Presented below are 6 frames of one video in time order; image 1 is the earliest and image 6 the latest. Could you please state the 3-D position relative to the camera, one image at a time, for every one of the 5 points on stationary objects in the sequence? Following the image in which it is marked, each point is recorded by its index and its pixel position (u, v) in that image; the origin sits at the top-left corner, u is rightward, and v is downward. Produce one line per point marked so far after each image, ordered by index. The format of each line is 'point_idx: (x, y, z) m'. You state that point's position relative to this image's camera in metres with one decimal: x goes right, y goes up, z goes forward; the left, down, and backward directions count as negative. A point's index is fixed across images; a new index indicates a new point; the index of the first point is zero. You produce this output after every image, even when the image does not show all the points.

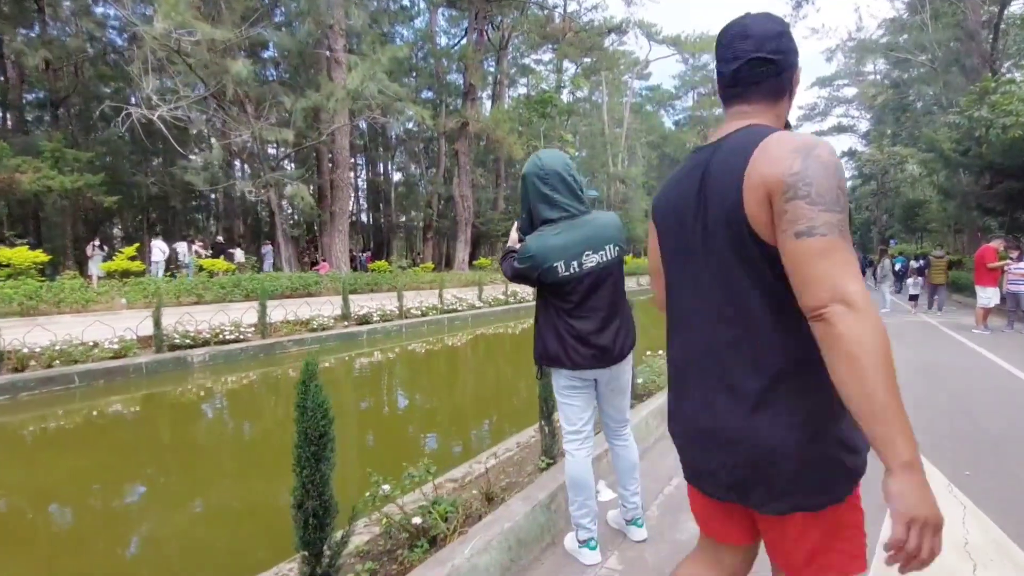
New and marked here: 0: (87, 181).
0: (-9.5, +2.4, +14.2) m
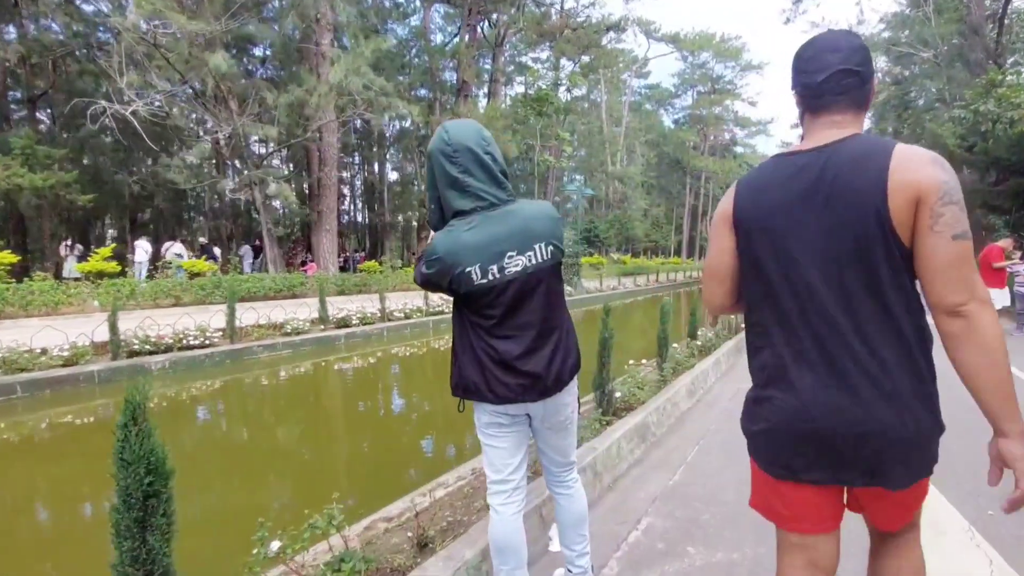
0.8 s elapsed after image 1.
0: (-9.7, +2.3, +13.7) m
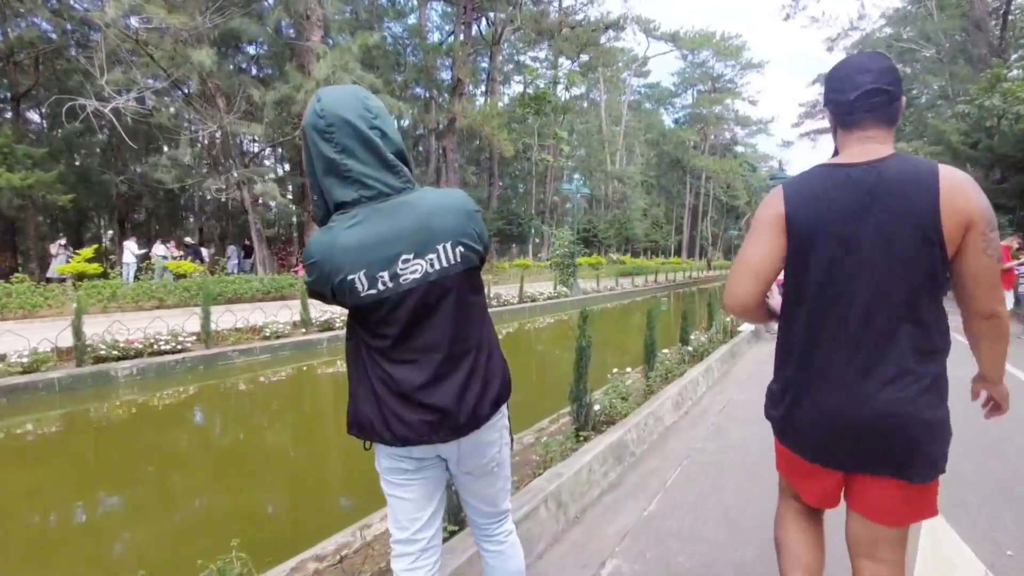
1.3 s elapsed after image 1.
0: (-9.9, +2.3, +13.4) m
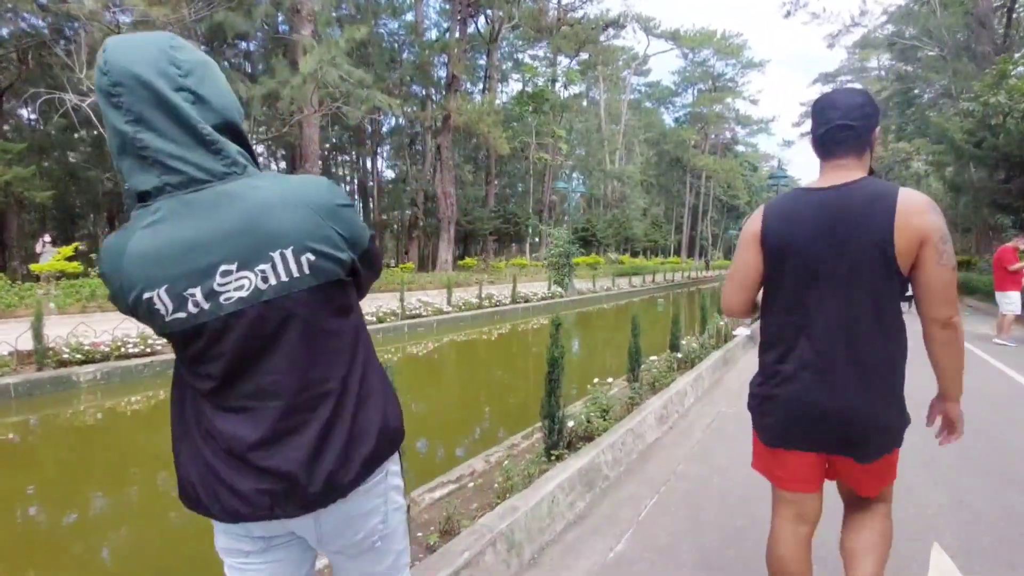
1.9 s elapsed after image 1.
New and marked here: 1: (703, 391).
0: (-10.1, +2.3, +13.0) m
1: (+1.7, -0.9, +5.5) m
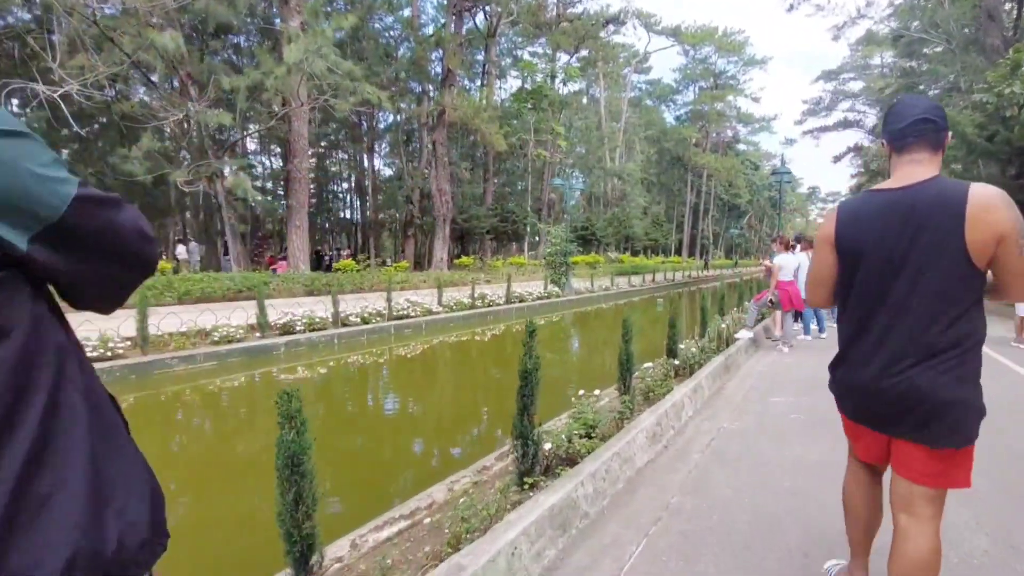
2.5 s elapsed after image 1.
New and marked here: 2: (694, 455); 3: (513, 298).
0: (-10.2, +2.3, +12.5) m
1: (+1.5, -0.9, +5.0) m
2: (+1.0, -1.0, +3.7) m
3: (0.0, -0.3, +16.3) m
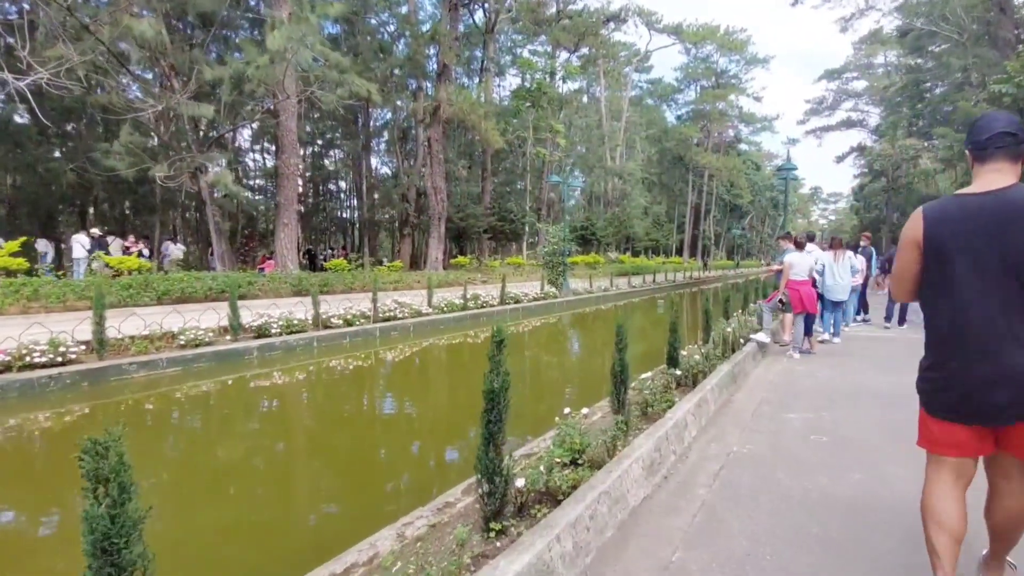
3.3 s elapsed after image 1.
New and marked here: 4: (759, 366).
0: (-10.4, +2.4, +11.9) m
1: (+1.4, -0.9, +4.4) m
2: (+0.9, -1.0, +3.1) m
3: (-0.1, -0.3, +15.7) m
4: (+2.6, -0.8, +6.6) m
